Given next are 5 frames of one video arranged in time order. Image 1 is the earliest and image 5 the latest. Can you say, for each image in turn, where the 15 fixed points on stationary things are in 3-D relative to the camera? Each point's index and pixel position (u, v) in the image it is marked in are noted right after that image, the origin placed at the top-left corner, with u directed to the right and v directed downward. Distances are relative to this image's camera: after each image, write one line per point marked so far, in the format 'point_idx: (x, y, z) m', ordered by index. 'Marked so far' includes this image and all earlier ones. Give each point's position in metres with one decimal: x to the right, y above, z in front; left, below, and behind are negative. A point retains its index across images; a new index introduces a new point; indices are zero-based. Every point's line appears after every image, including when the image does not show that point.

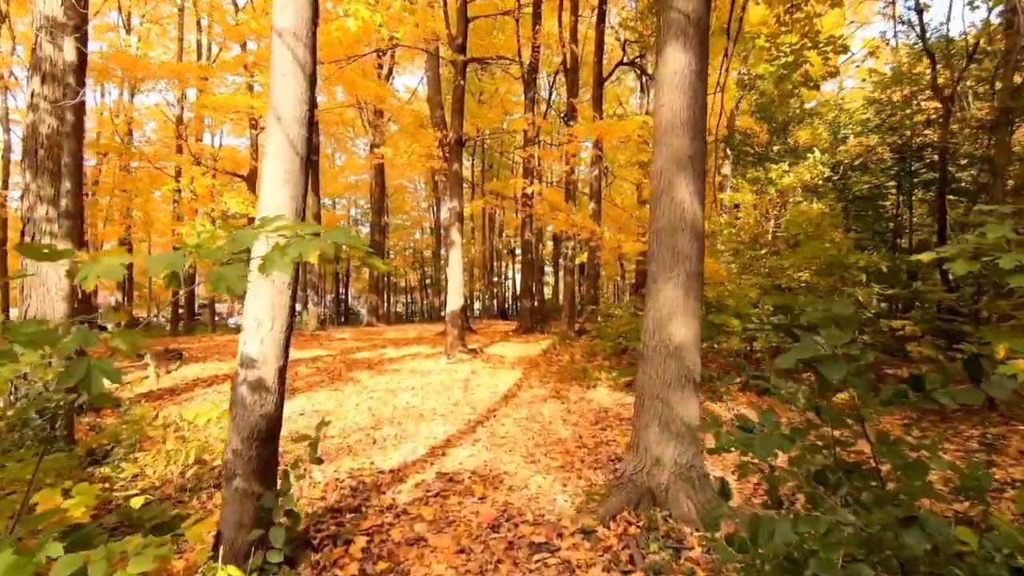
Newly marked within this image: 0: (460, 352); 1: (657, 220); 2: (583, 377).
0: (-1.2, -1.4, +11.0) m
1: (+1.1, +0.5, +3.5) m
2: (+1.3, -1.6, +8.6) m
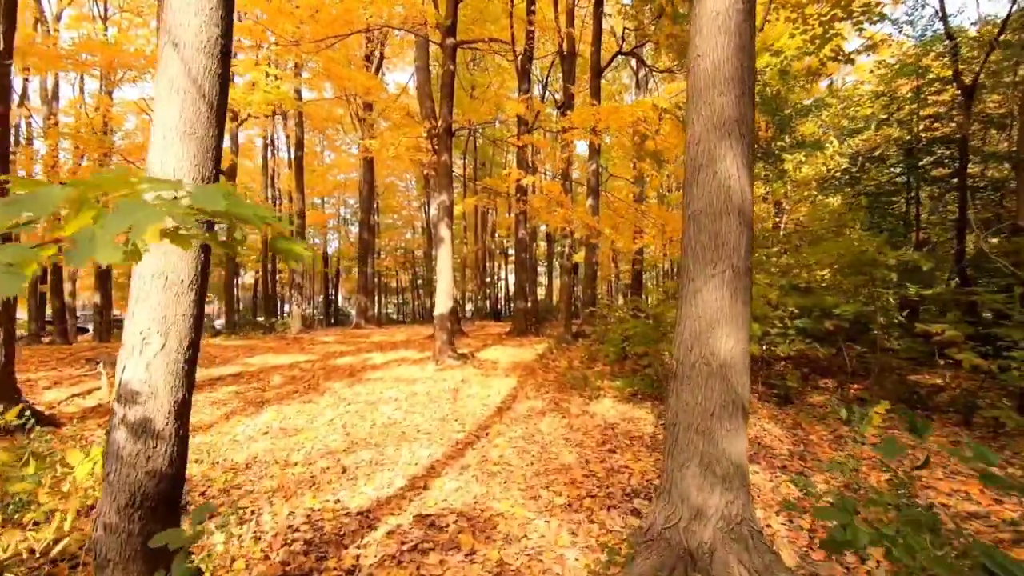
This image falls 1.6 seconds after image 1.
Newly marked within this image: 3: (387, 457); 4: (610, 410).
0: (-1.3, -1.4, +10.2) m
1: (+1.0, +0.5, +2.8) m
2: (+1.2, -1.6, +7.8) m
3: (-1.2, -1.7, +4.8) m
4: (+1.3, -1.7, +6.7) m
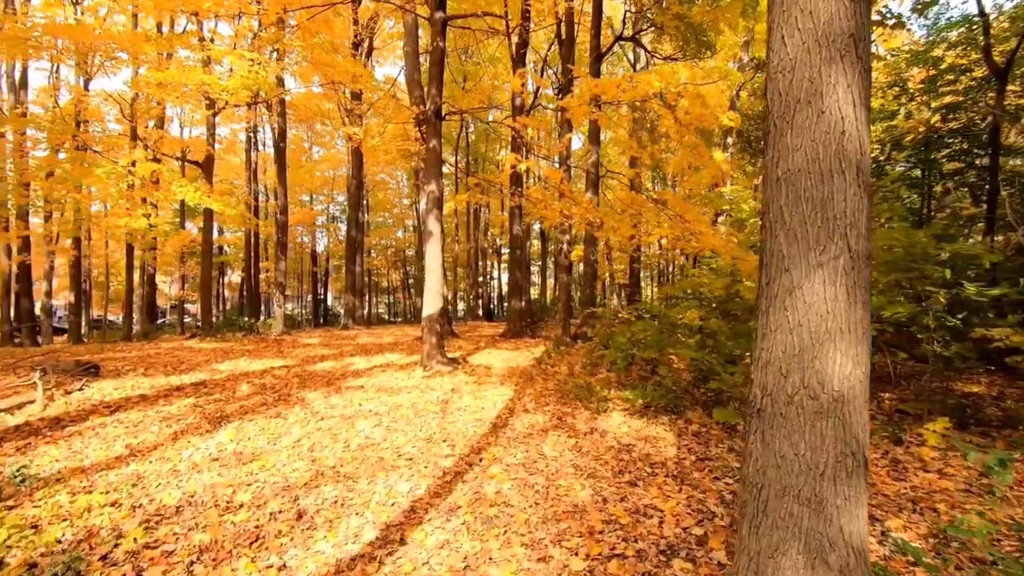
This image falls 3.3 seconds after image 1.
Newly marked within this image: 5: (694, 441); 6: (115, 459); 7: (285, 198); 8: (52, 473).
0: (-1.4, -1.4, +9.3) m
1: (+1.1, +0.5, +1.9) m
2: (+1.1, -1.6, +6.9) m
3: (-1.2, -1.6, +3.9) m
4: (+1.3, -1.7, +5.9) m
5: (+2.0, -1.6, +5.3) m
6: (-3.9, -1.7, +4.9) m
7: (-9.0, +3.6, +19.5) m
8: (-4.1, -1.7, +4.4) m
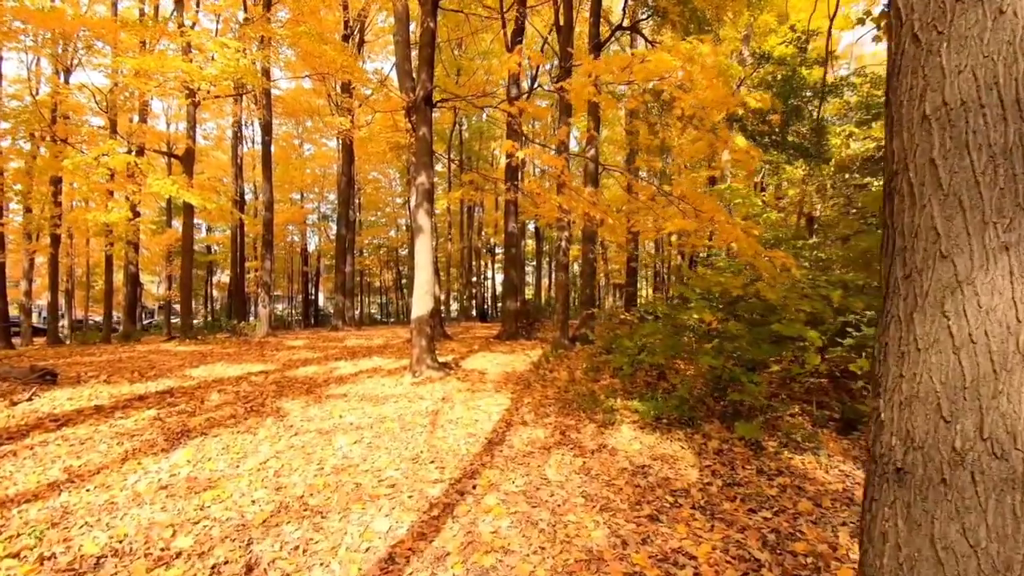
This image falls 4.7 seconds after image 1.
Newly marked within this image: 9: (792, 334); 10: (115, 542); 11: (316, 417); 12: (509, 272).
0: (-1.5, -1.4, +8.6) m
1: (+1.1, +0.5, +1.3) m
2: (+1.1, -1.6, +6.3) m
3: (-1.2, -1.6, +3.3) m
4: (+1.3, -1.6, +5.2) m
5: (+1.9, -1.6, +4.6) m
6: (-4.0, -1.7, +4.2) m
7: (-9.2, +3.6, +18.7) m
8: (-4.1, -1.6, +3.7) m
9: (+3.1, -0.5, +5.4) m
10: (-2.5, -1.6, +3.1) m
11: (-2.5, -1.7, +6.3) m
12: (-0.1, +0.4, +13.4) m
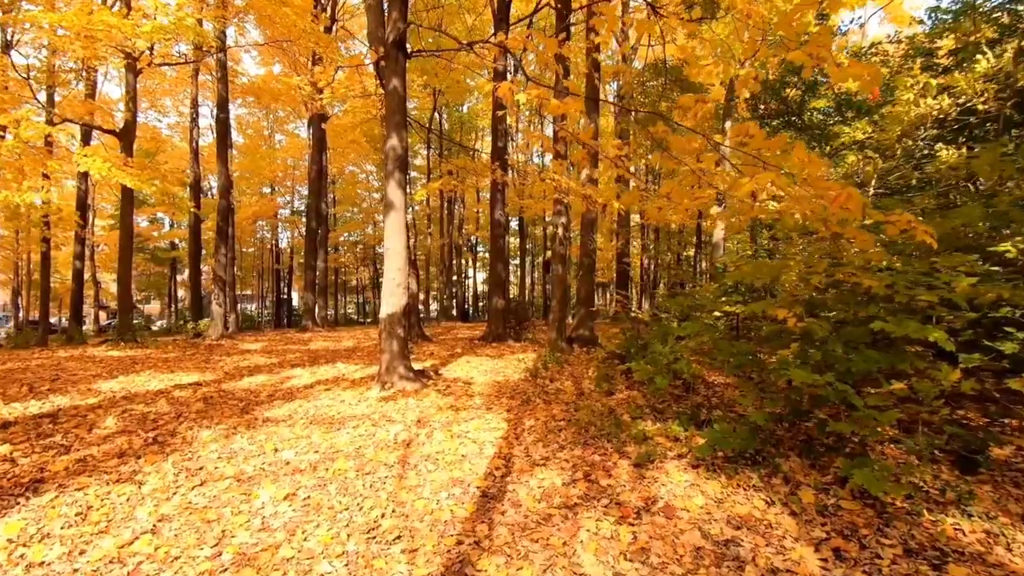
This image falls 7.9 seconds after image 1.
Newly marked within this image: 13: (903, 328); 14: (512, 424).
0: (-1.6, -1.3, +6.9) m
1: (+1.3, +0.7, -0.4) m
2: (+1.1, -1.4, +4.7) m
3: (-1.1, -1.5, +1.5) m
4: (+1.3, -1.5, +3.6) m
5: (+2.0, -1.5, +3.1) m
6: (-3.9, -1.6, +2.4) m
7: (-9.7, +3.7, +16.7) m
8: (-4.0, -1.5, +1.9) m
9: (+3.1, -0.4, +3.9) m
10: (-2.4, -1.5, +1.3) m
11: (-2.5, -1.5, +4.5) m
12: (-0.4, +0.6, +11.7) m
13: (+3.1, -0.3, +3.8) m
14: (0.0, -1.5, +5.2) m
